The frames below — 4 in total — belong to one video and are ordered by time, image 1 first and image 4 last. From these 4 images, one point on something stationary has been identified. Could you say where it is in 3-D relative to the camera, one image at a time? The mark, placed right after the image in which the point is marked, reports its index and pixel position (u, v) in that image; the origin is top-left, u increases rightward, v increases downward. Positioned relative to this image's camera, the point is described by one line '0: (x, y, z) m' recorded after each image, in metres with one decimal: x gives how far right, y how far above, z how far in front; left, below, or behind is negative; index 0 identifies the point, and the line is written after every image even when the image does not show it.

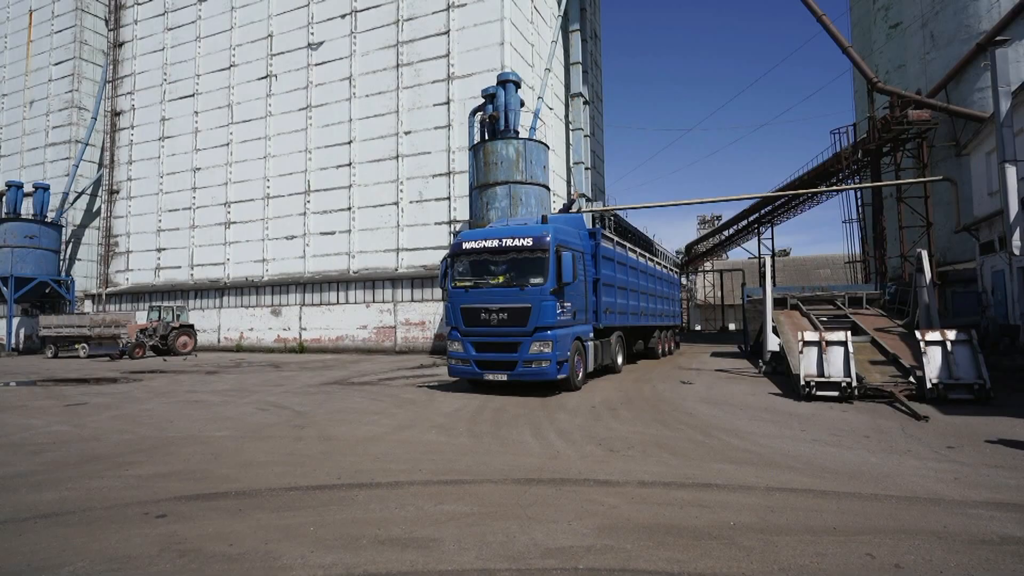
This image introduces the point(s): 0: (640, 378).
0: (+2.8, -2.0, +12.5) m
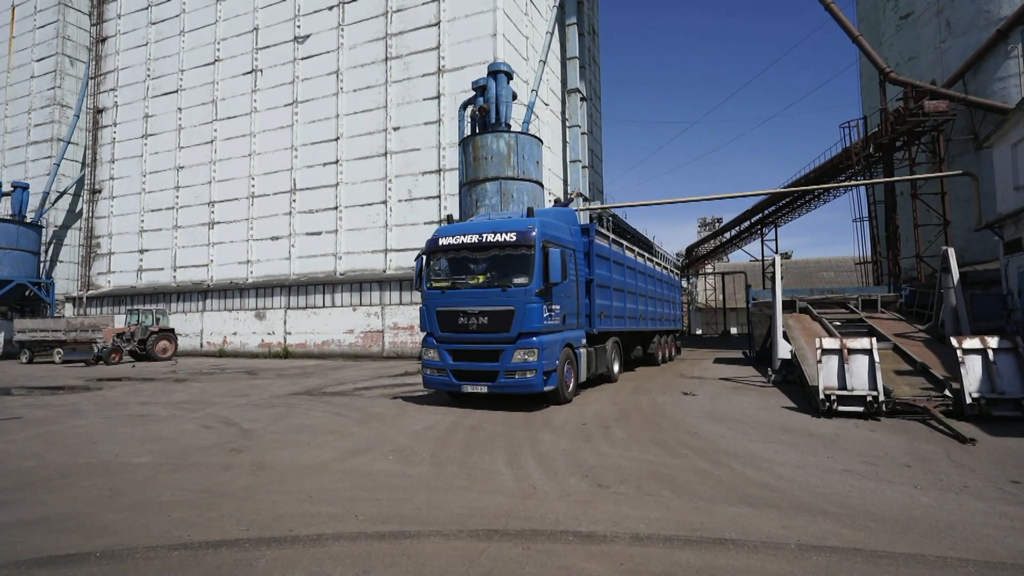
0: (+2.5, -2.0, +11.4) m
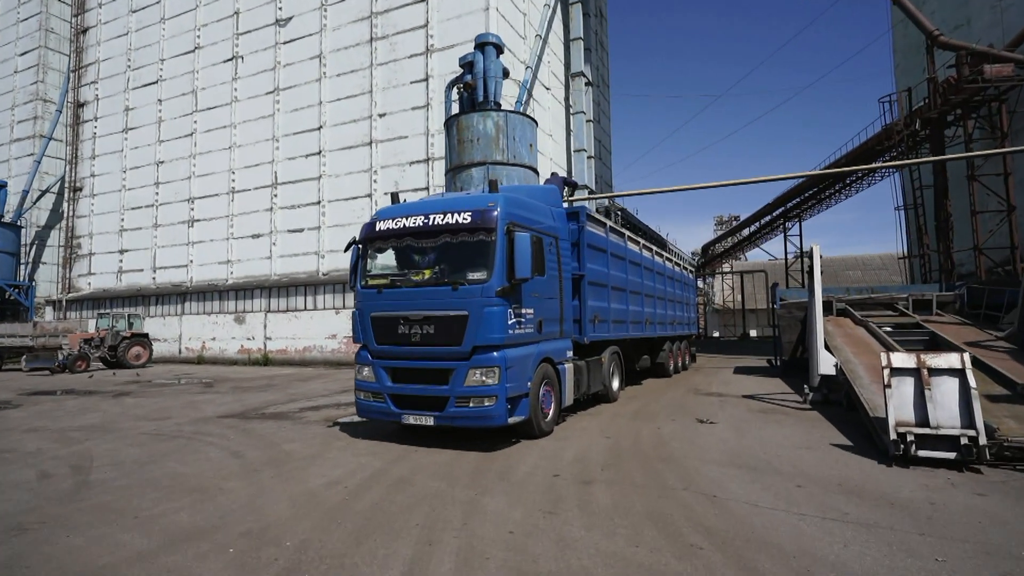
0: (+2.0, -2.0, +9.1) m
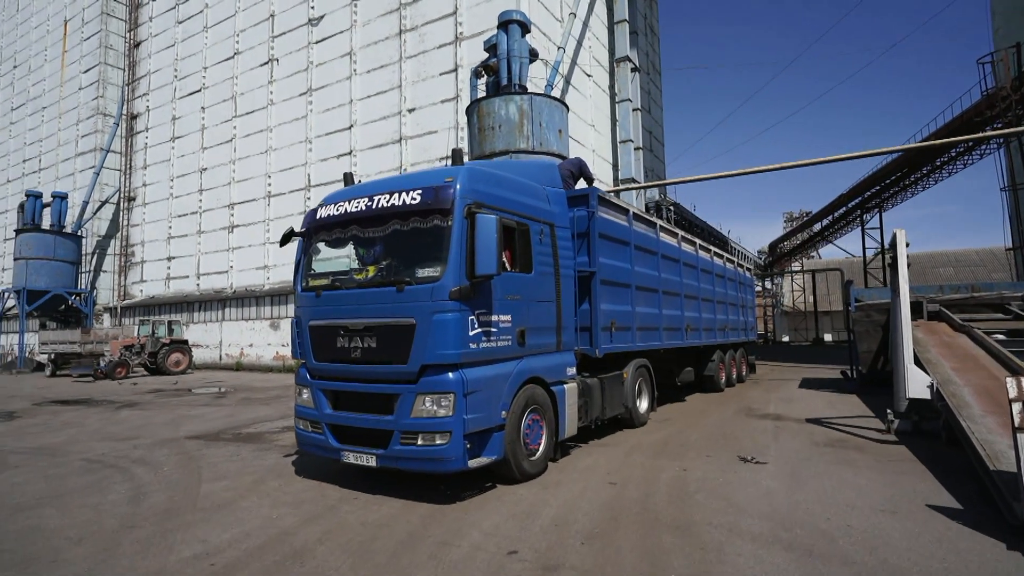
0: (+2.0, -1.9, +7.3) m
